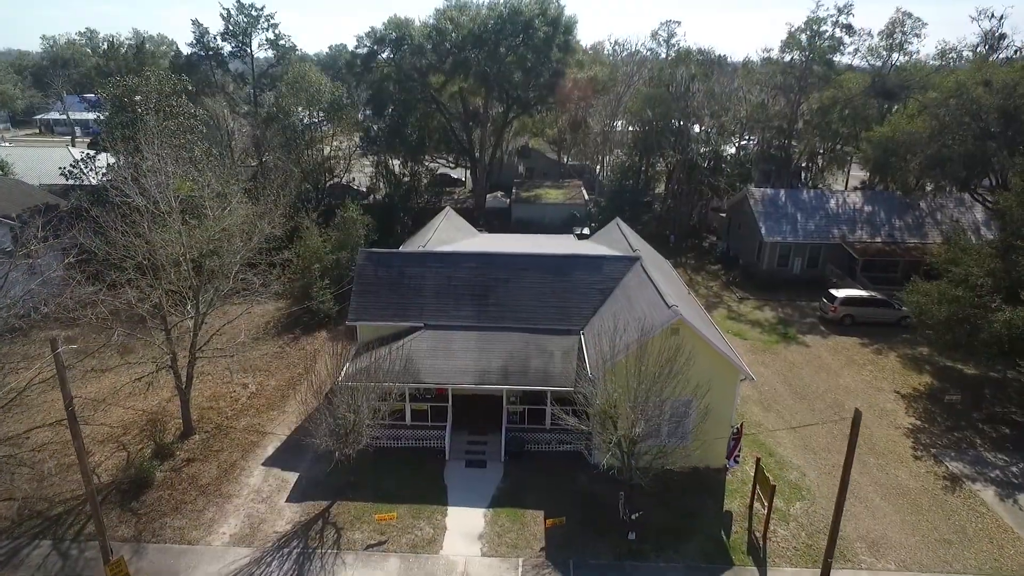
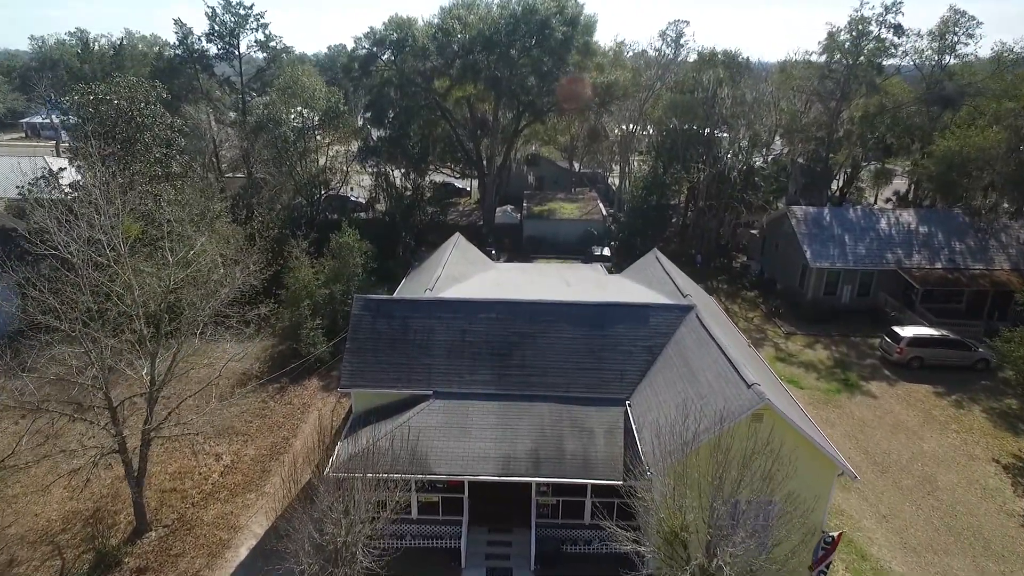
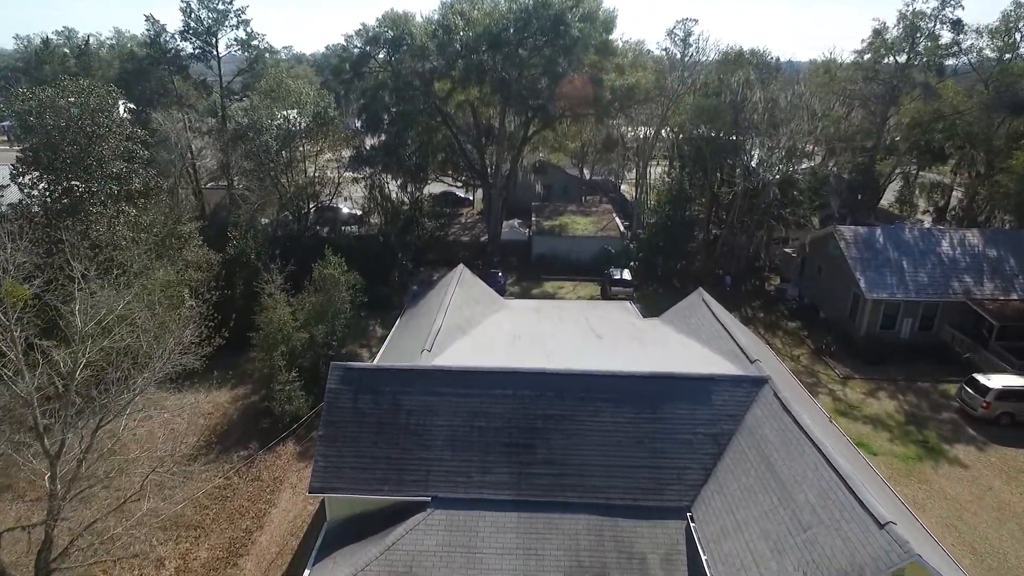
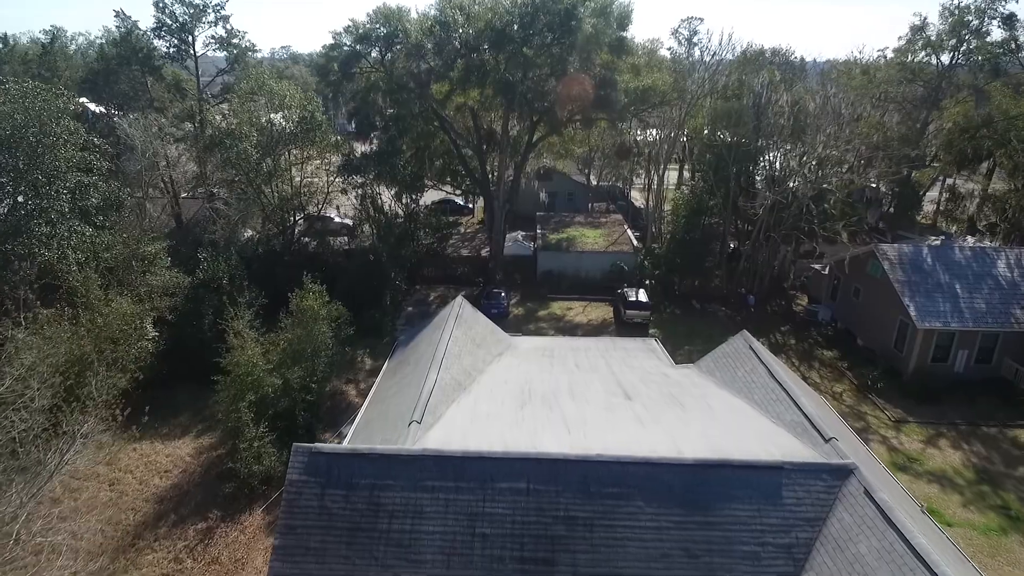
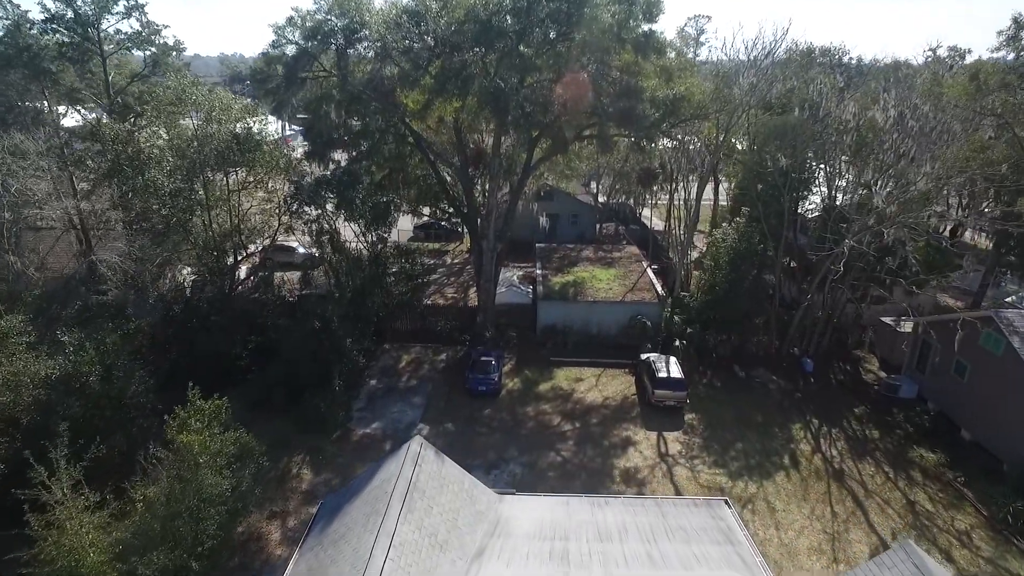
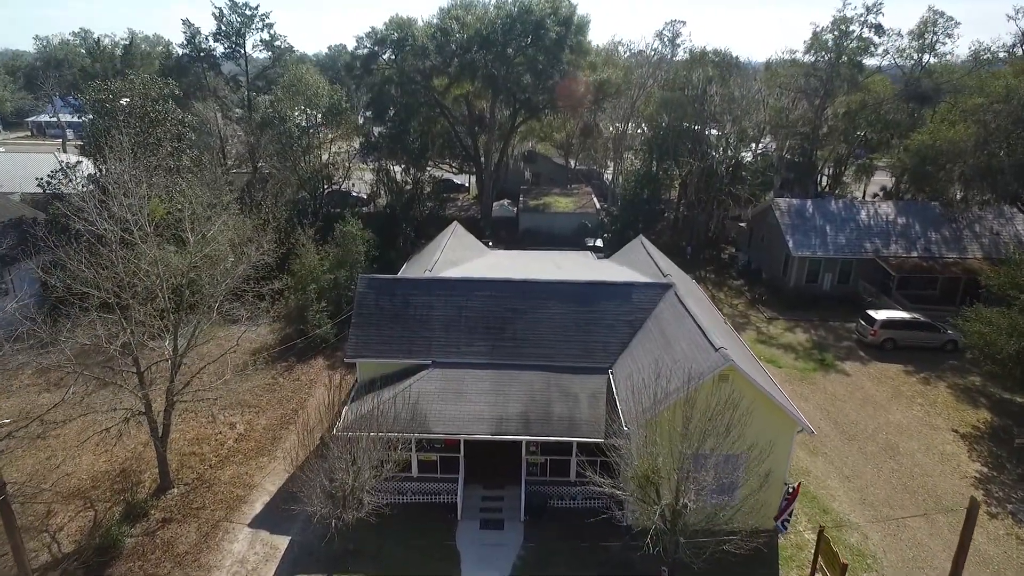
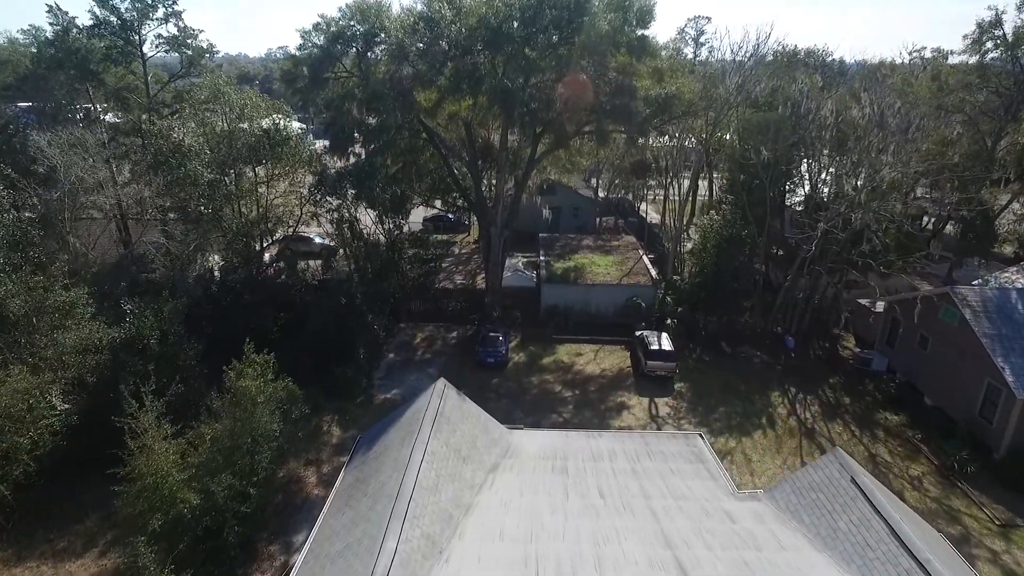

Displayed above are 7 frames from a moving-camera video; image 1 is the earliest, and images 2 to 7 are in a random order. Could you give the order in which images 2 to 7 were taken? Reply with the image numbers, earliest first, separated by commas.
6, 2, 3, 4, 7, 5
